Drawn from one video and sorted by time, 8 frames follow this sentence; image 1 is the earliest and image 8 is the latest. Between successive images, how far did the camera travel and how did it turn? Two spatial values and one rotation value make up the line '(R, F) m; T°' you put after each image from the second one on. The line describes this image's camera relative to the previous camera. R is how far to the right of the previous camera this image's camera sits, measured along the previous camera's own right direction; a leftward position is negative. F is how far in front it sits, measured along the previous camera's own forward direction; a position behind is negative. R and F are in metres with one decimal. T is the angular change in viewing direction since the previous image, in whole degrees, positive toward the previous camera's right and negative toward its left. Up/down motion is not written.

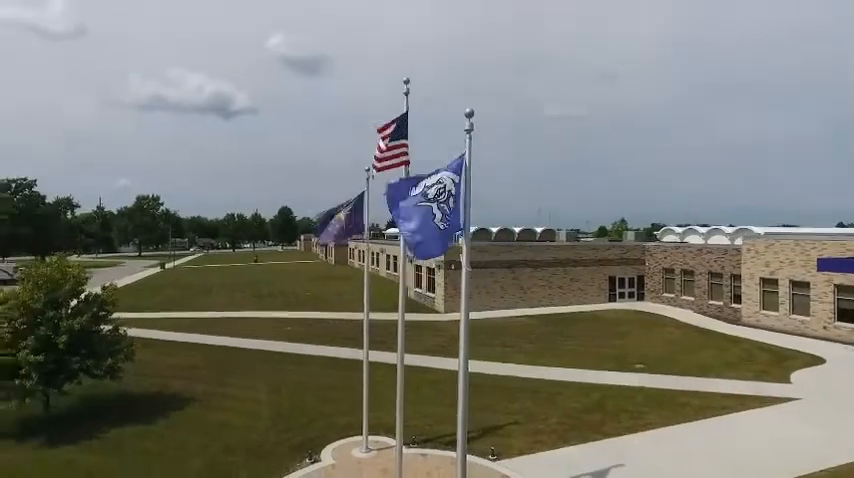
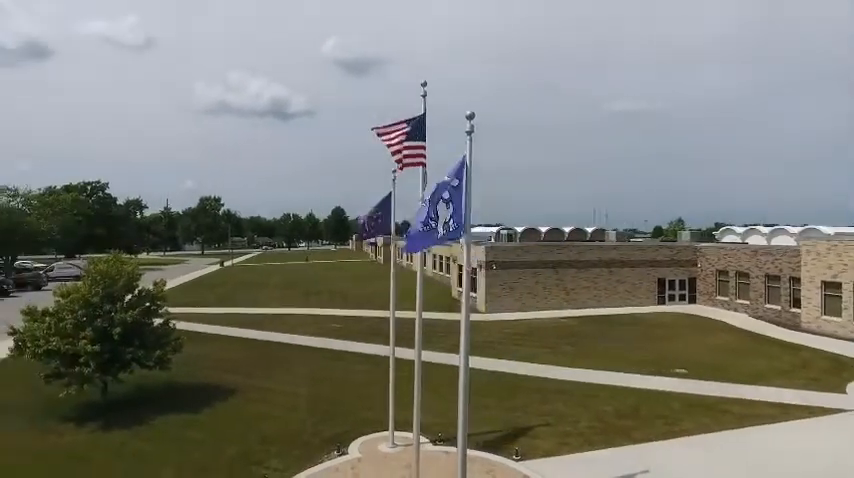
(+0.7, -0.1) m; -6°
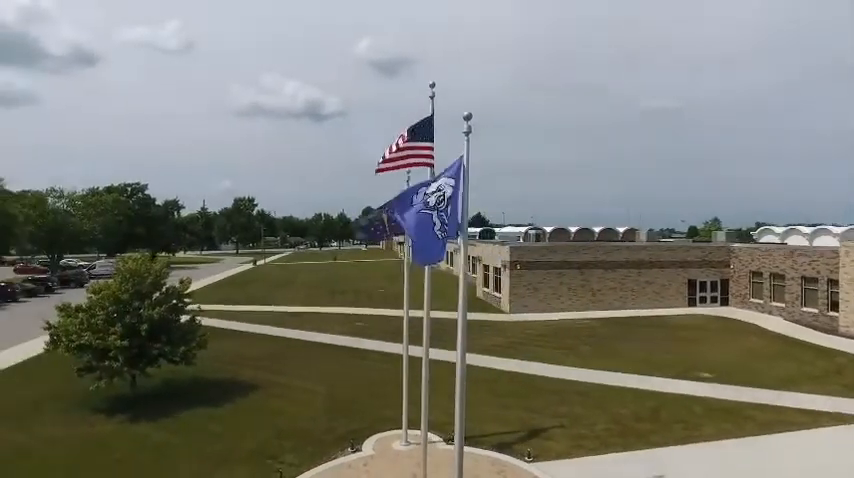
(+0.5, -0.1) m; -3°
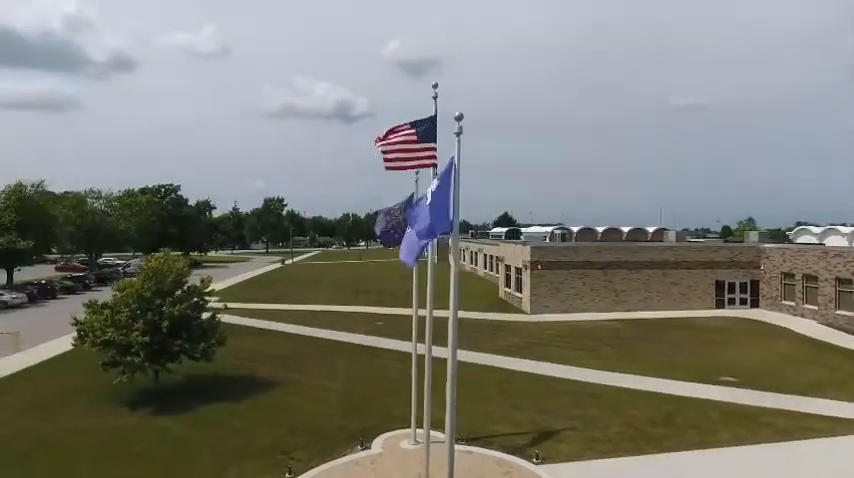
(+0.5, 0.0) m; -3°
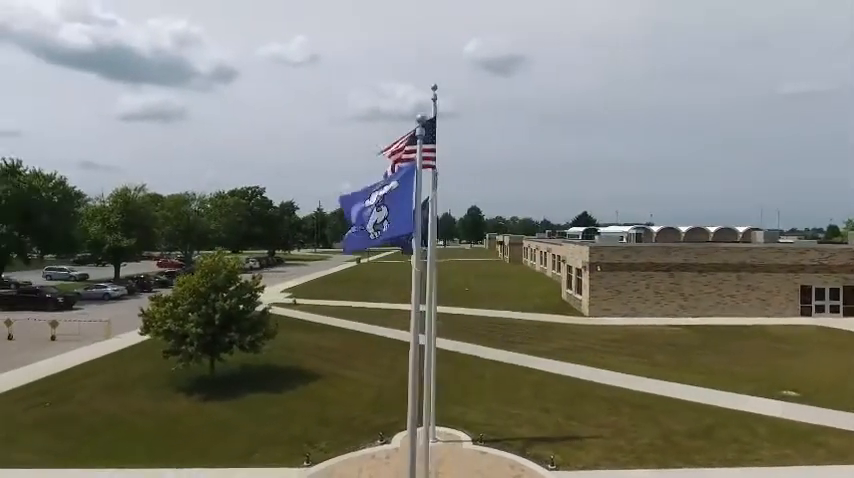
(+1.6, 0.0) m; -9°
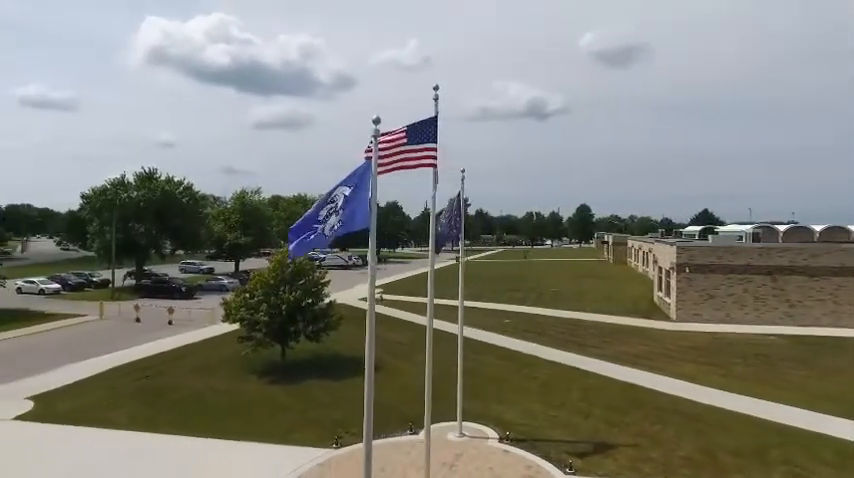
(+2.2, 0.0) m; -12°
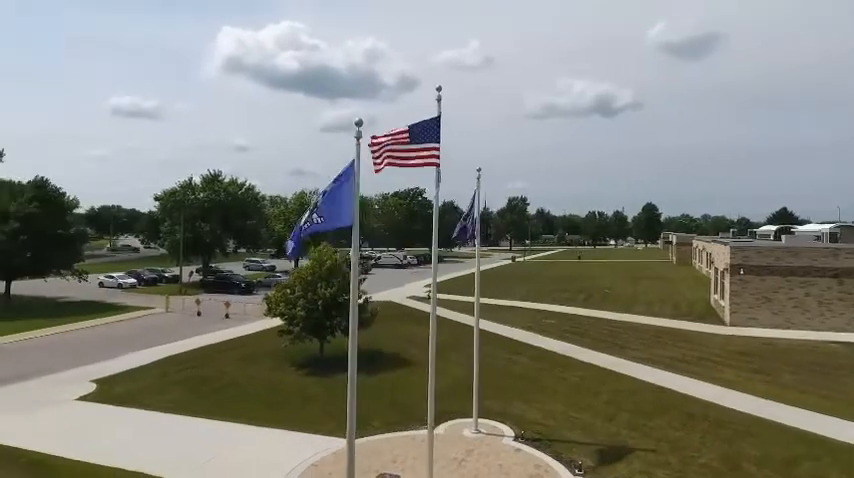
(+1.2, -0.2) m; -7°
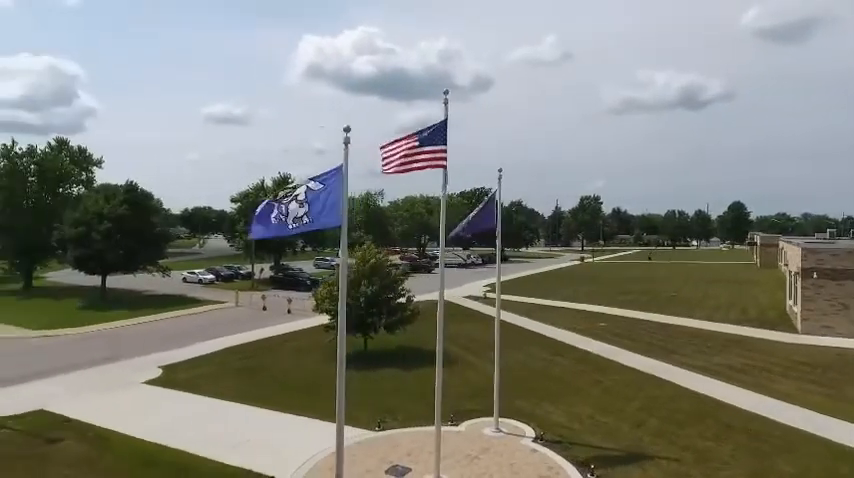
(+1.4, -0.2) m; -8°
